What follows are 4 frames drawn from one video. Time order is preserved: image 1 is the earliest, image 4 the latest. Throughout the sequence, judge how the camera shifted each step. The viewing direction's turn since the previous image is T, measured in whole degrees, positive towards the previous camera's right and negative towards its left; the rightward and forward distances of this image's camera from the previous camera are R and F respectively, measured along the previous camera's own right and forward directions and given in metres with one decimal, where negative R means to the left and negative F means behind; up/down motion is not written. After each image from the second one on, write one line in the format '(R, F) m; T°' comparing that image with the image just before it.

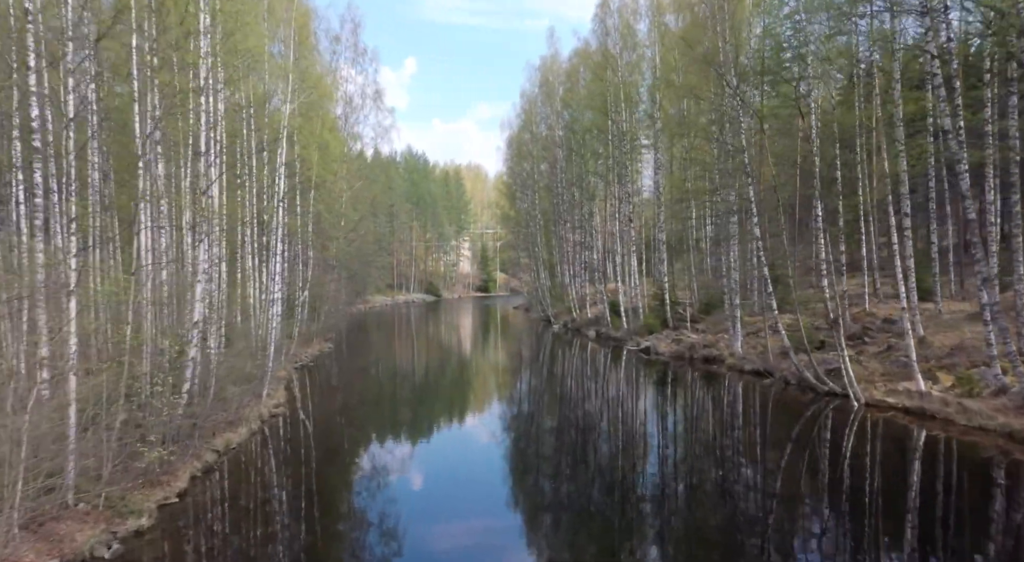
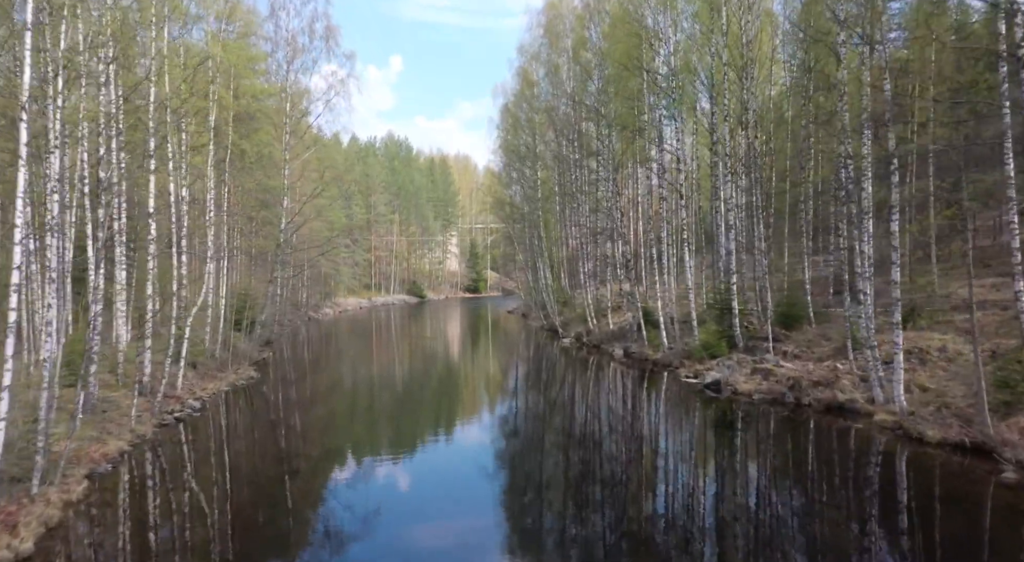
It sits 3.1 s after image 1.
(-0.3, +7.2) m; +1°
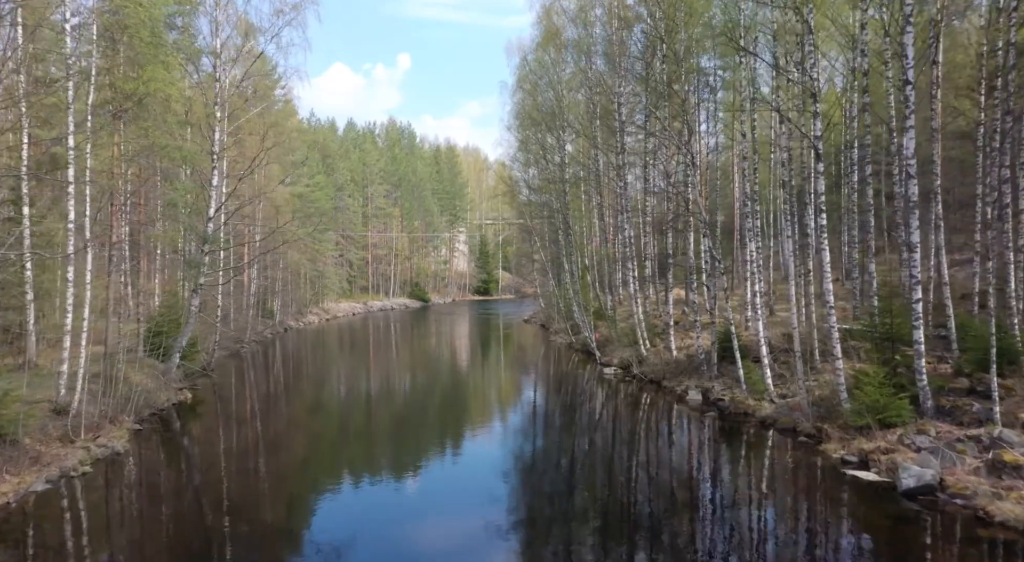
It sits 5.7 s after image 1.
(-0.3, +6.6) m; -1°
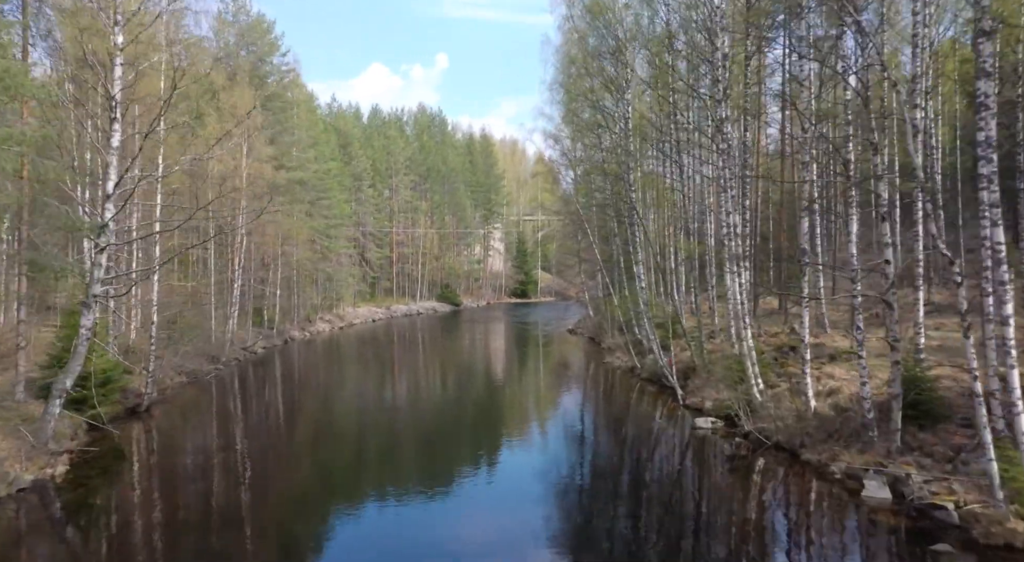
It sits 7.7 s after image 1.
(-0.2, +5.6) m; -3°
